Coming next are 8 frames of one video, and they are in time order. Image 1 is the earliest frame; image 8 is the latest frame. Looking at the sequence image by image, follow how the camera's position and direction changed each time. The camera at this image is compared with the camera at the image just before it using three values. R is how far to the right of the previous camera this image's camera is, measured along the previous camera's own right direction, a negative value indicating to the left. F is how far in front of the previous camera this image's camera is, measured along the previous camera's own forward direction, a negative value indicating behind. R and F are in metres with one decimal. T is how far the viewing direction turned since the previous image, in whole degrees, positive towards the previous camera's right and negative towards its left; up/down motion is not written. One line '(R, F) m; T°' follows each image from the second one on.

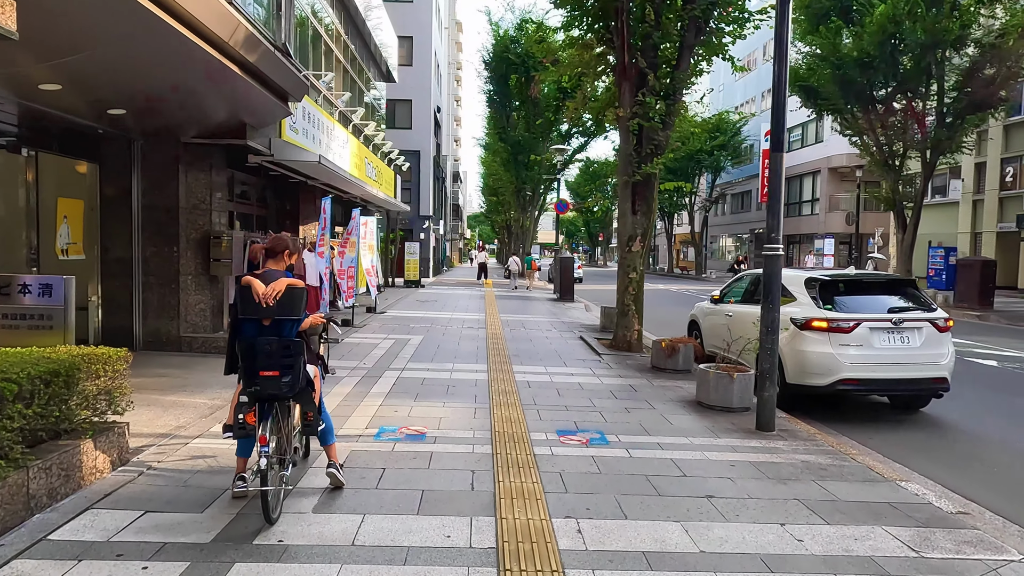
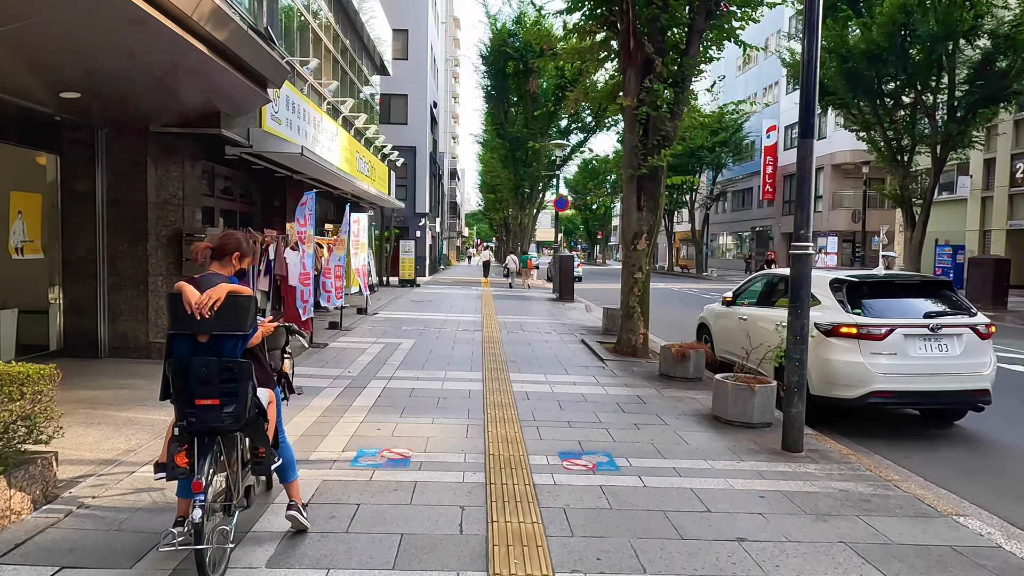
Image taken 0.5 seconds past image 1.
(0.0, +0.7) m; 0°
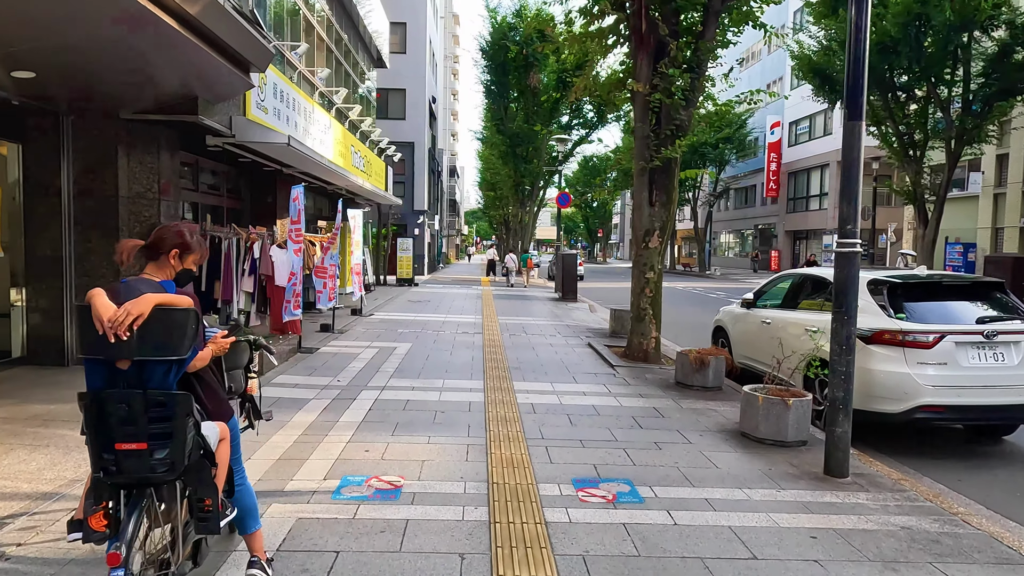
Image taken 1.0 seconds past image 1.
(-0.1, +0.7) m; 0°
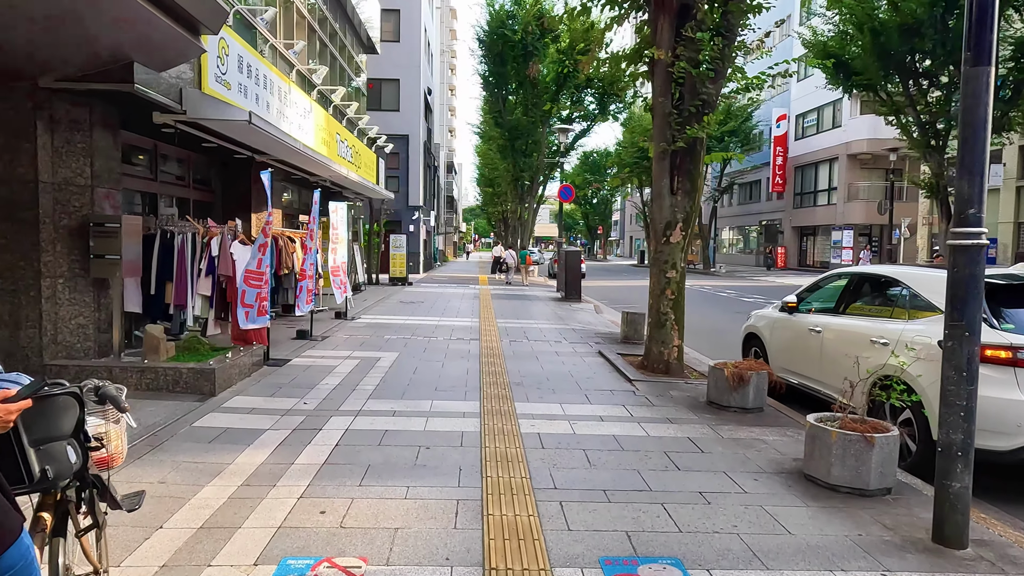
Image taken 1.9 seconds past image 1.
(0.0, +1.3) m; 0°
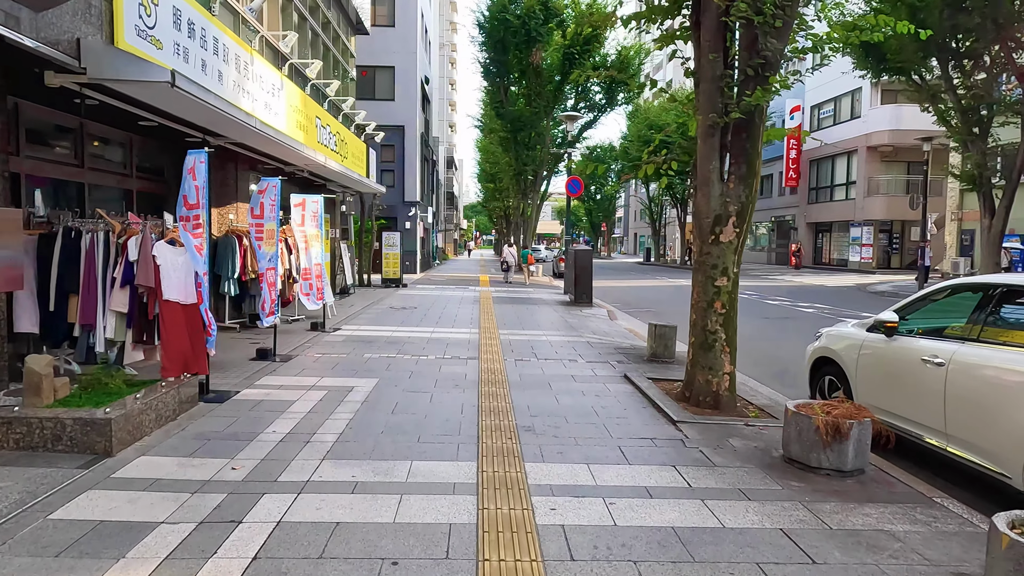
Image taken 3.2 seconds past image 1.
(-0.1, +1.8) m; 0°
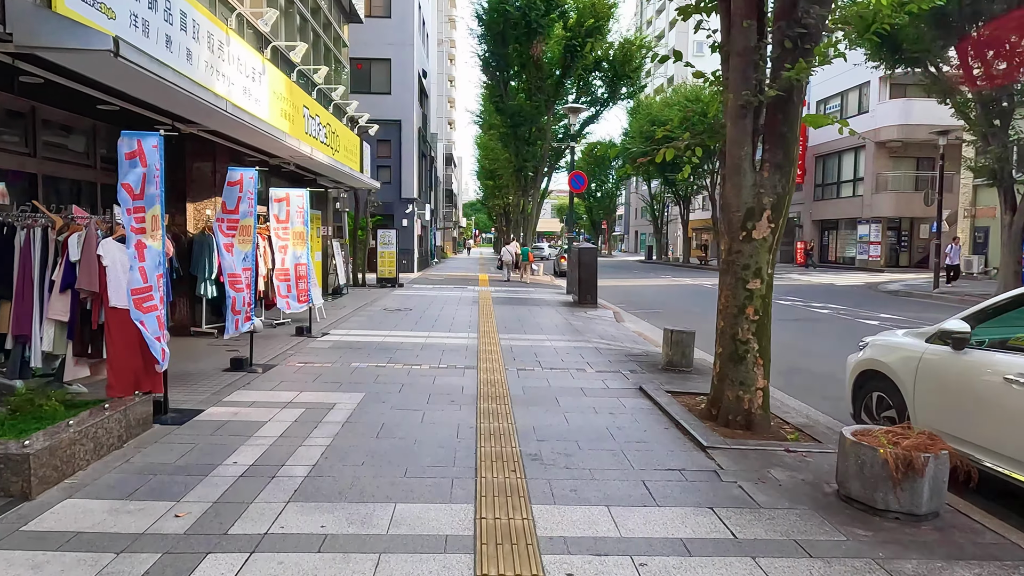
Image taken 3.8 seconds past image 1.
(0.0, +0.8) m; 0°
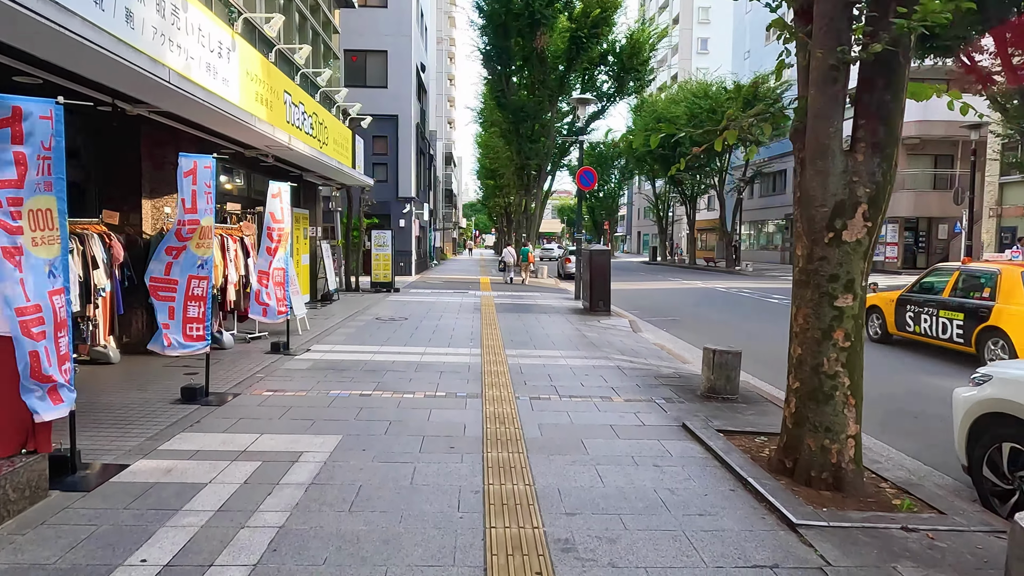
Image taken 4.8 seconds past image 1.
(-0.1, +1.4) m; 0°
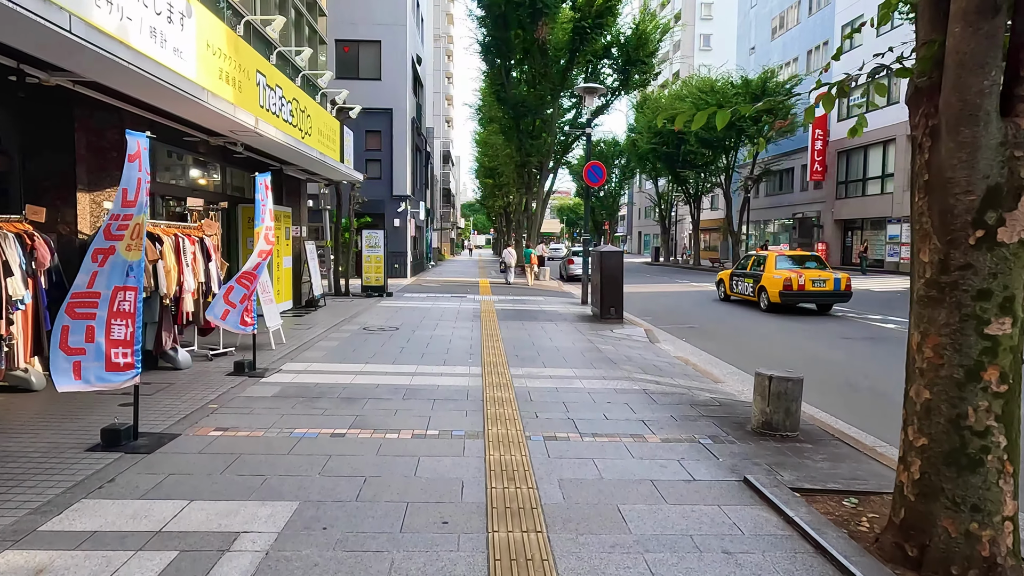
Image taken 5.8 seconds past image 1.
(-0.1, +1.3) m; 0°
